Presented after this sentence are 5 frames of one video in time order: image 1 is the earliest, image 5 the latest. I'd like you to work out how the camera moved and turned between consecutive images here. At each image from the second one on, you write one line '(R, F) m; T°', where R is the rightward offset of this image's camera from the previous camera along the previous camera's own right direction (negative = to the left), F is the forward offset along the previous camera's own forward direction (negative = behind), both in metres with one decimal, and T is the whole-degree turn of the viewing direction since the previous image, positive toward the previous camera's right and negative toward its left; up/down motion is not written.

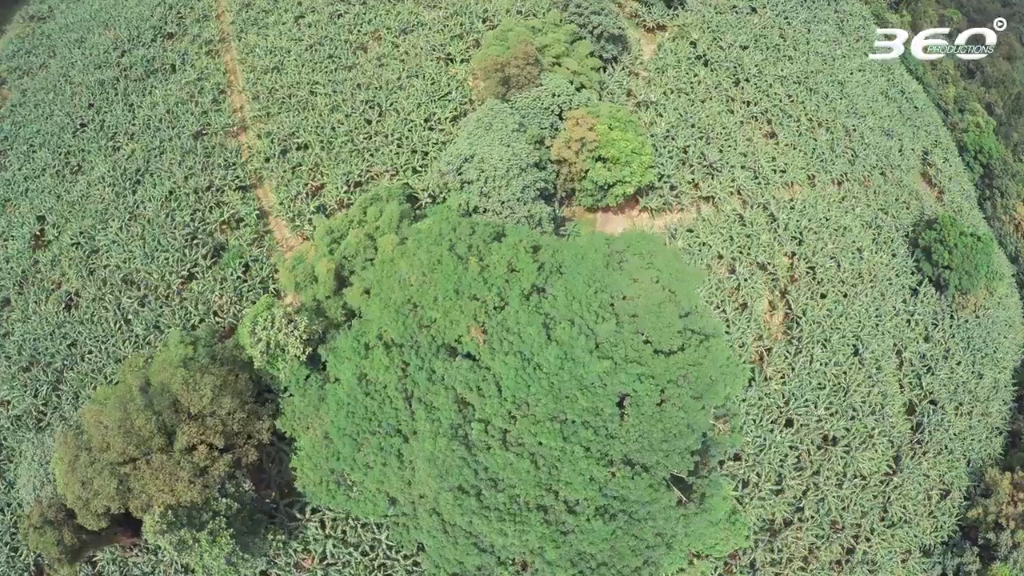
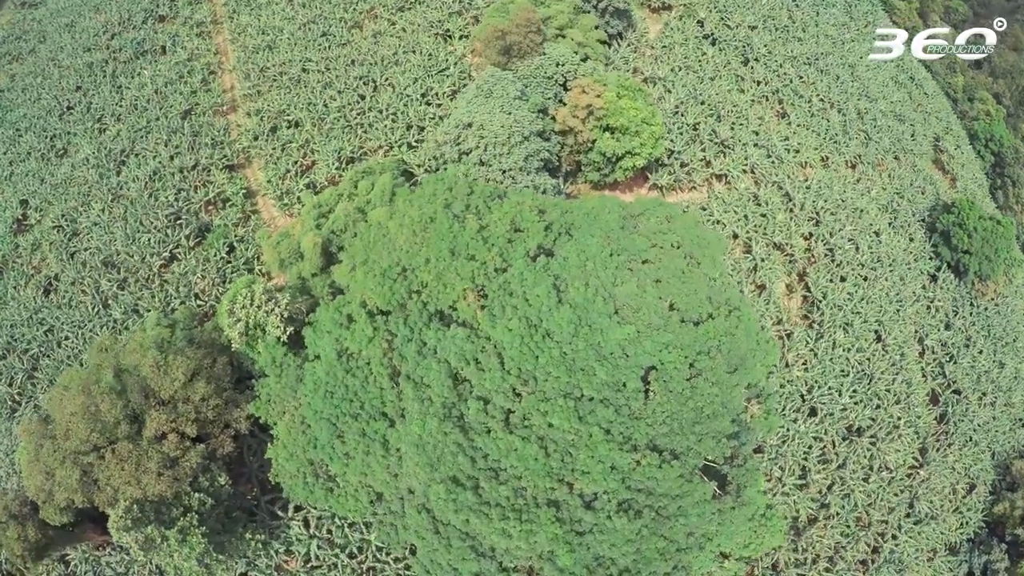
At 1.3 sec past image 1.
(0.0, +1.1) m; 0°
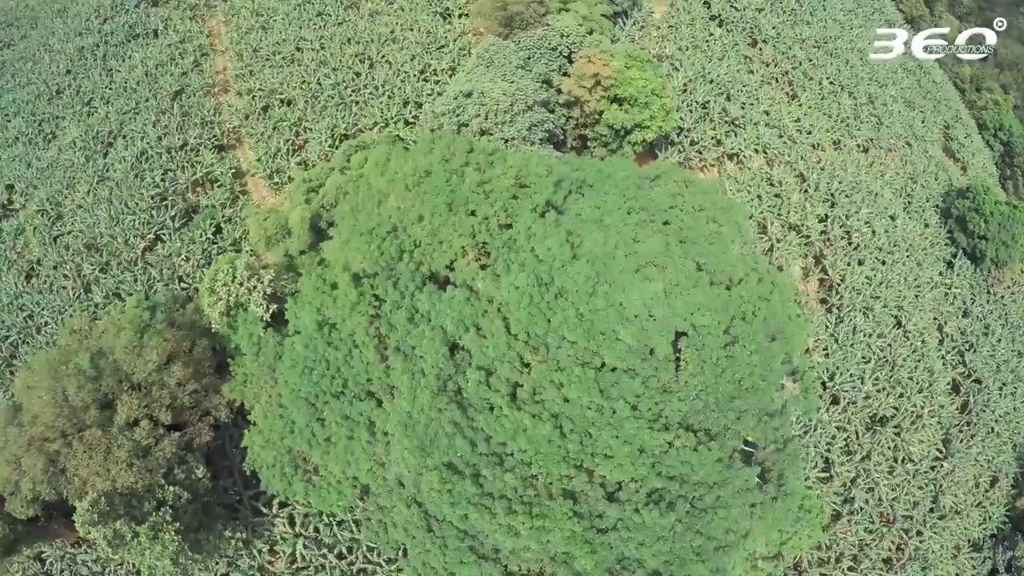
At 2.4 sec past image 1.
(-0.1, +0.9) m; 0°
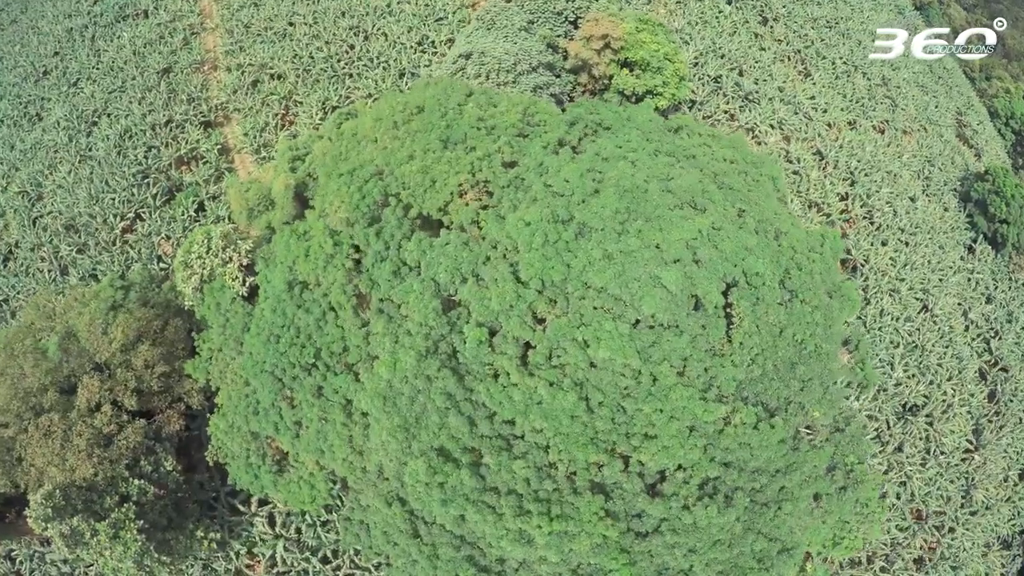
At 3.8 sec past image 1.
(-0.1, +1.0) m; 0°
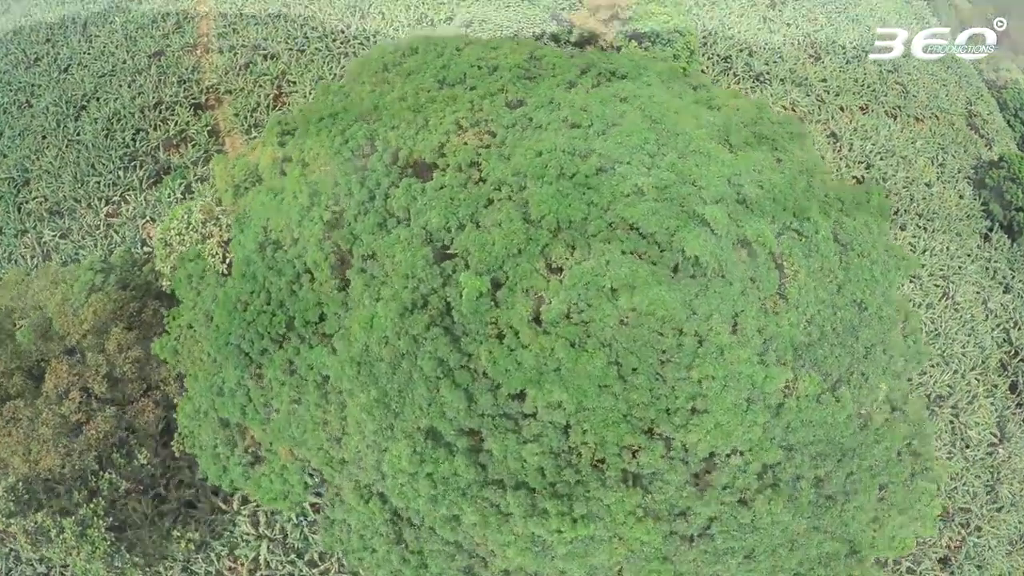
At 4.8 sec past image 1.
(0.0, +0.7) m; 0°
